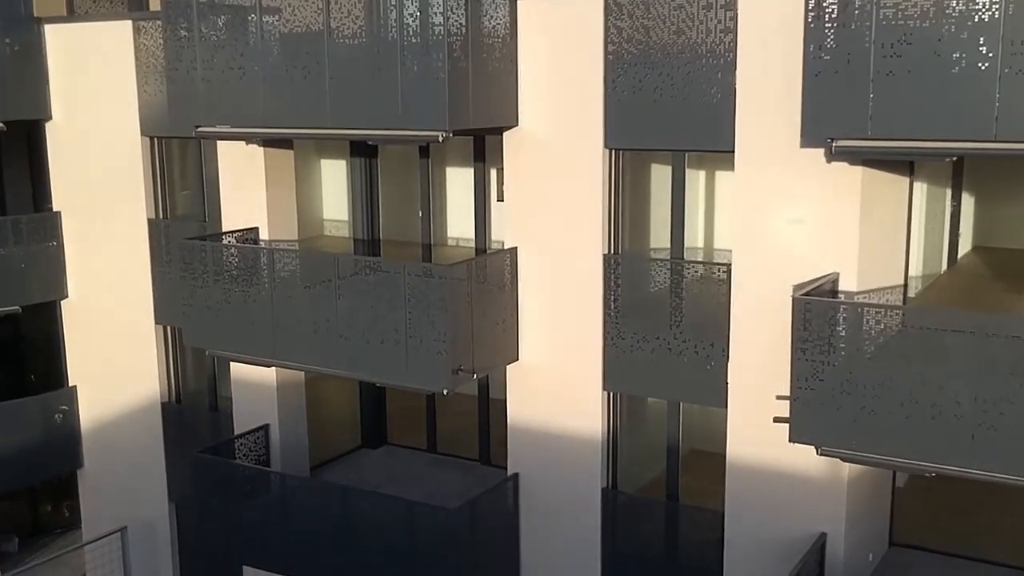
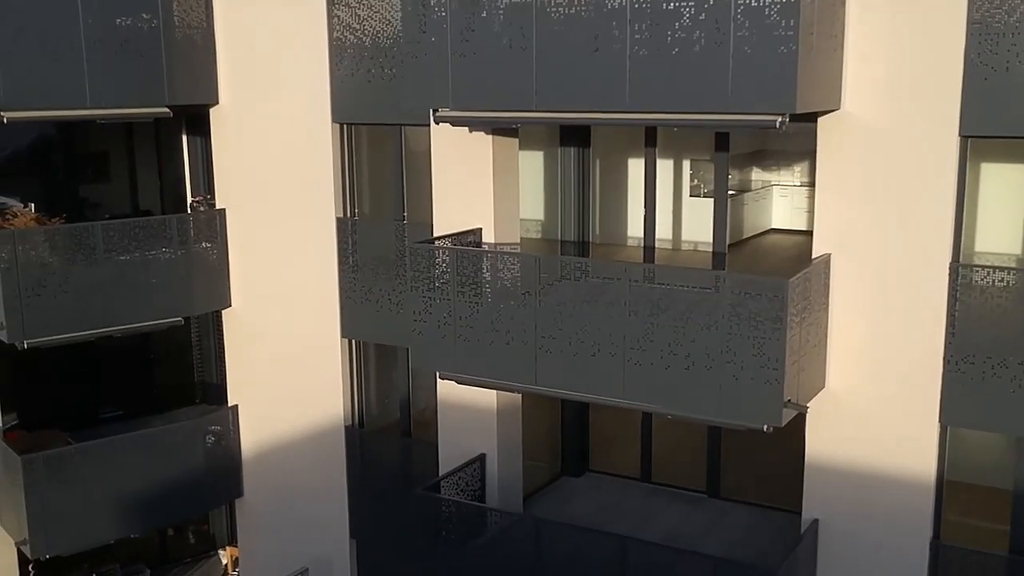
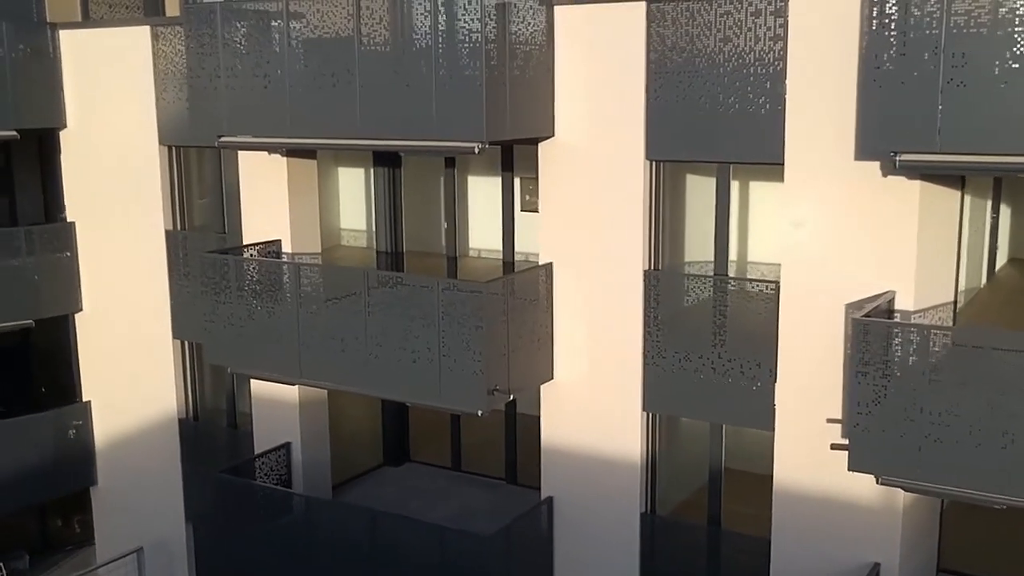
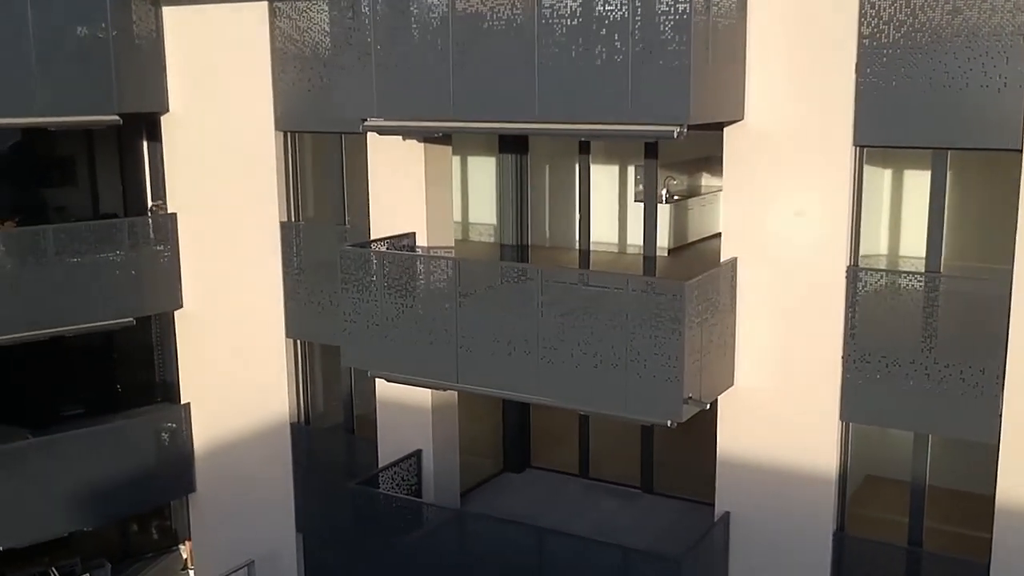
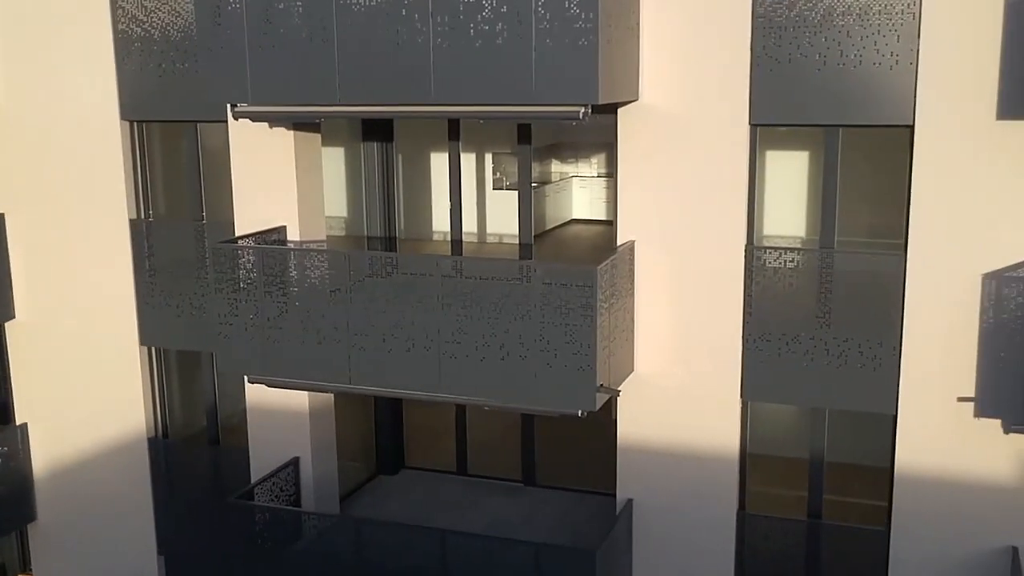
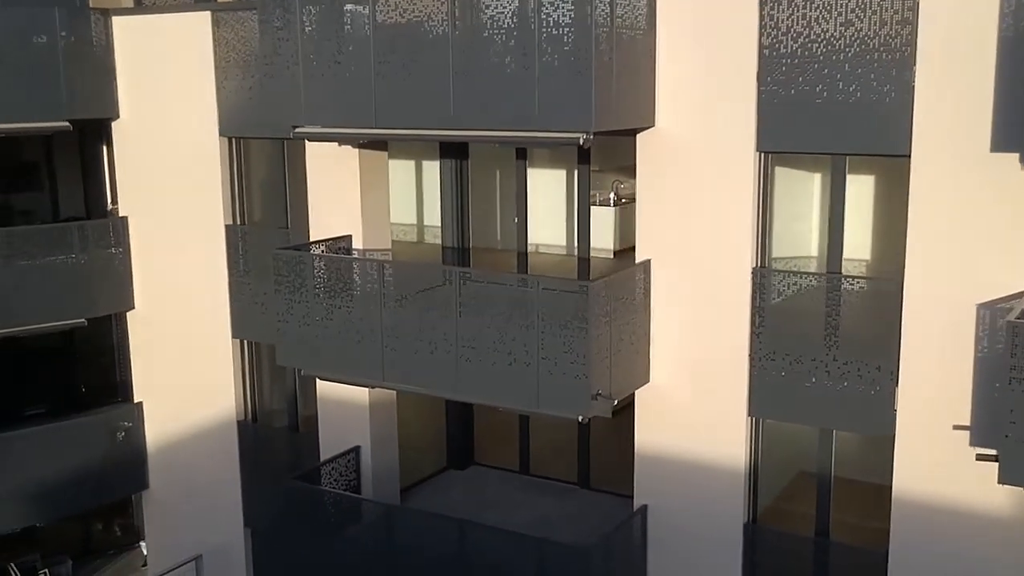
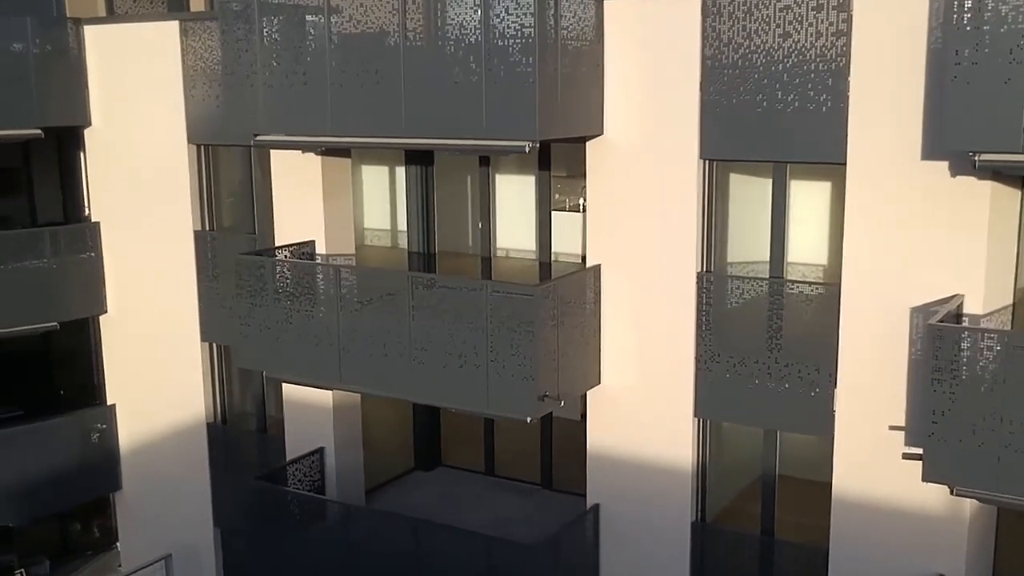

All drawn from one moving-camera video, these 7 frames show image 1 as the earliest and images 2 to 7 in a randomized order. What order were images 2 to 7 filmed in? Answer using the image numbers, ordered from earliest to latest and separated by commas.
3, 7, 6, 4, 2, 5
